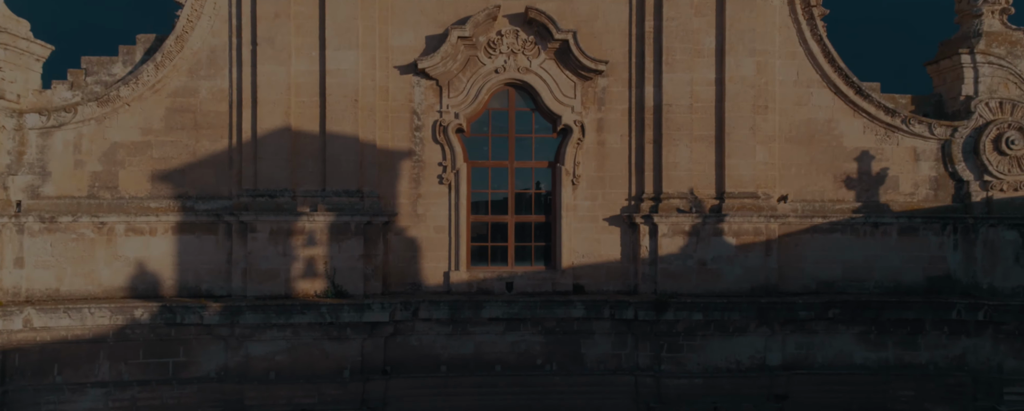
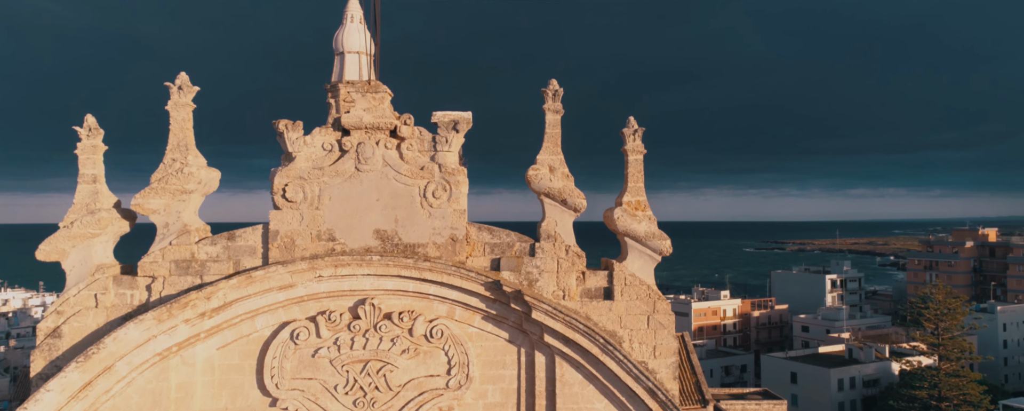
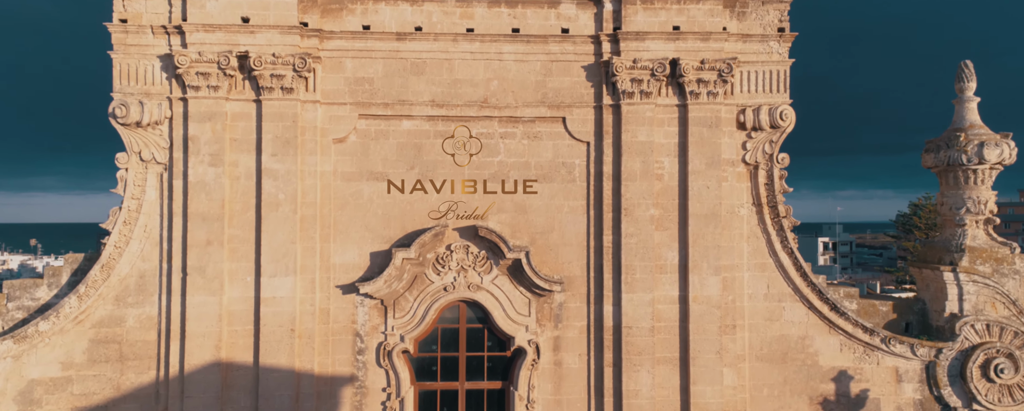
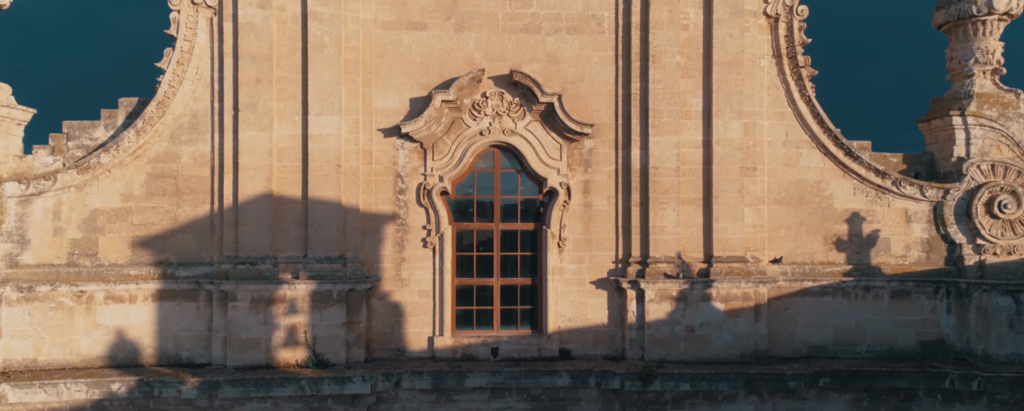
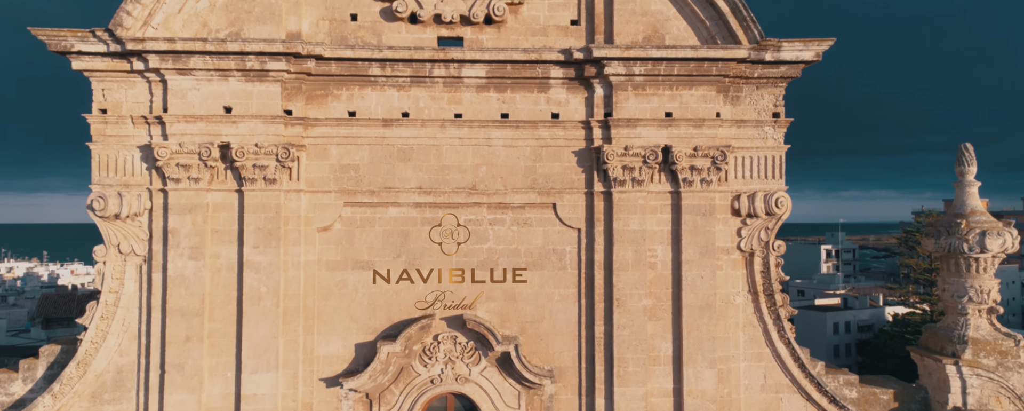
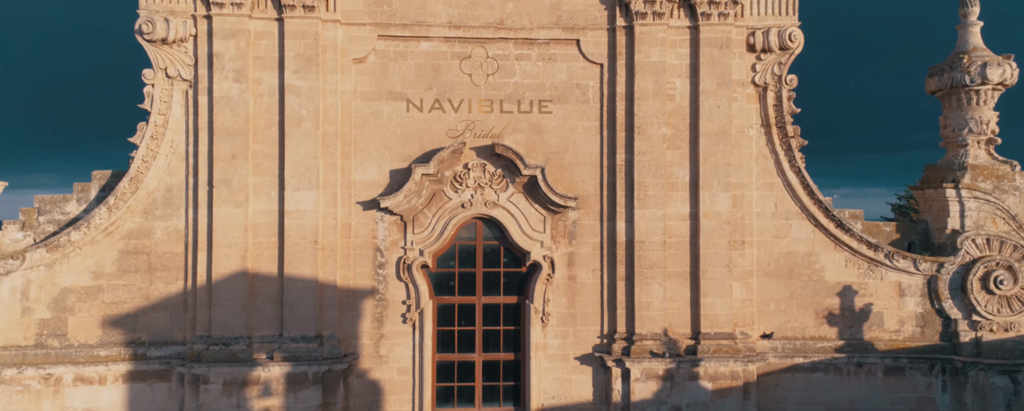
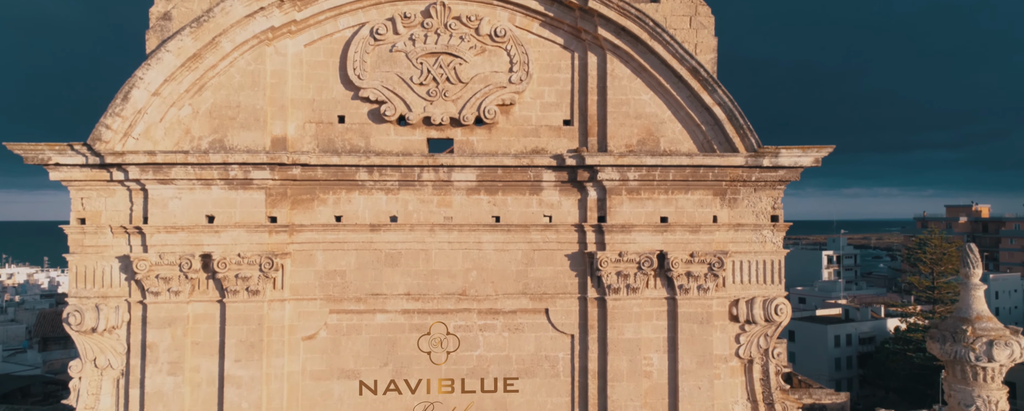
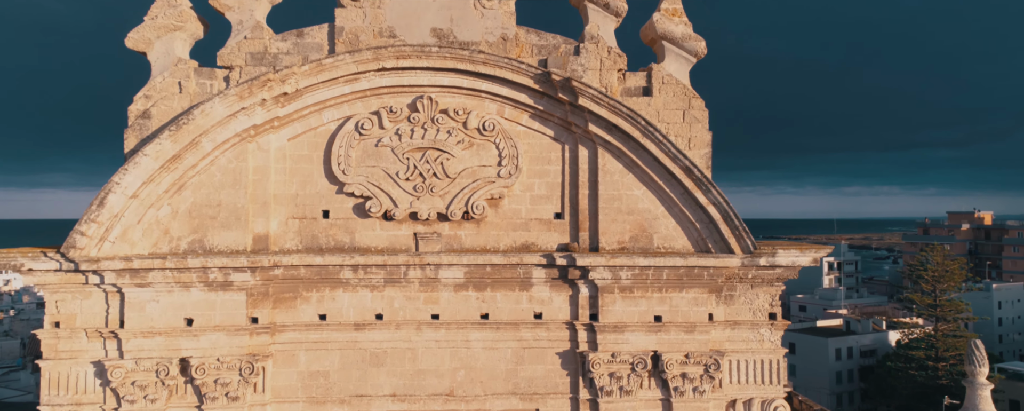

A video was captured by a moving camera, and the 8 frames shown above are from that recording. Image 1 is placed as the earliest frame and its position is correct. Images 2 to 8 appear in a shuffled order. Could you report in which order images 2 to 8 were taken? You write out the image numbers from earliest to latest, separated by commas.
4, 6, 3, 5, 7, 8, 2
